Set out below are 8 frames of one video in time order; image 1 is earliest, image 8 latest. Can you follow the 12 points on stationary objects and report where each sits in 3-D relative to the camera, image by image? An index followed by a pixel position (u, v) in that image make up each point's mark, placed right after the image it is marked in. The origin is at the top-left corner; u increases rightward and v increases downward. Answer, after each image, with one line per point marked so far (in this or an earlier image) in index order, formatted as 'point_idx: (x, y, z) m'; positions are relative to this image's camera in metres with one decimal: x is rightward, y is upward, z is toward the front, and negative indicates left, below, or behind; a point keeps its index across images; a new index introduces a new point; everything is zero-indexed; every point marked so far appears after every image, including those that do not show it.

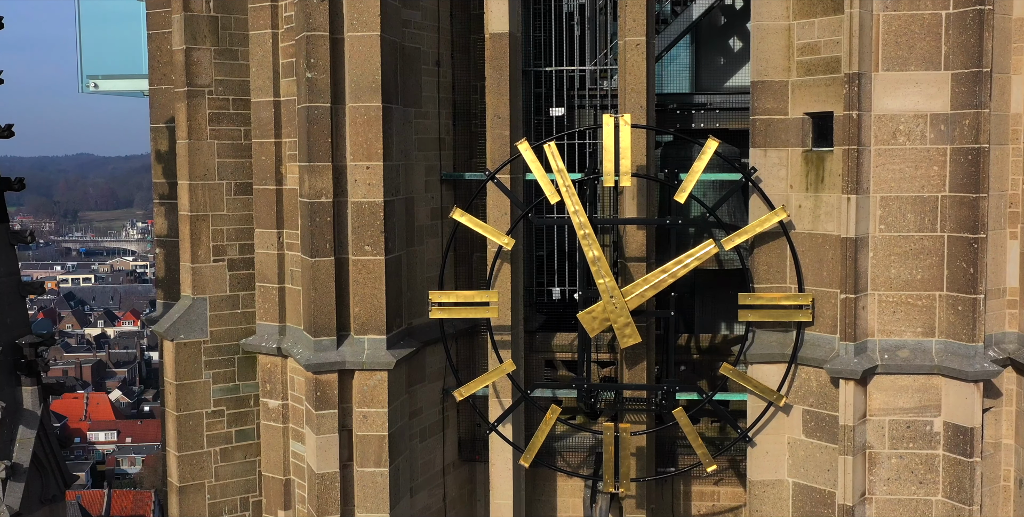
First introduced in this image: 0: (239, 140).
0: (-2.2, +1.0, +7.2) m
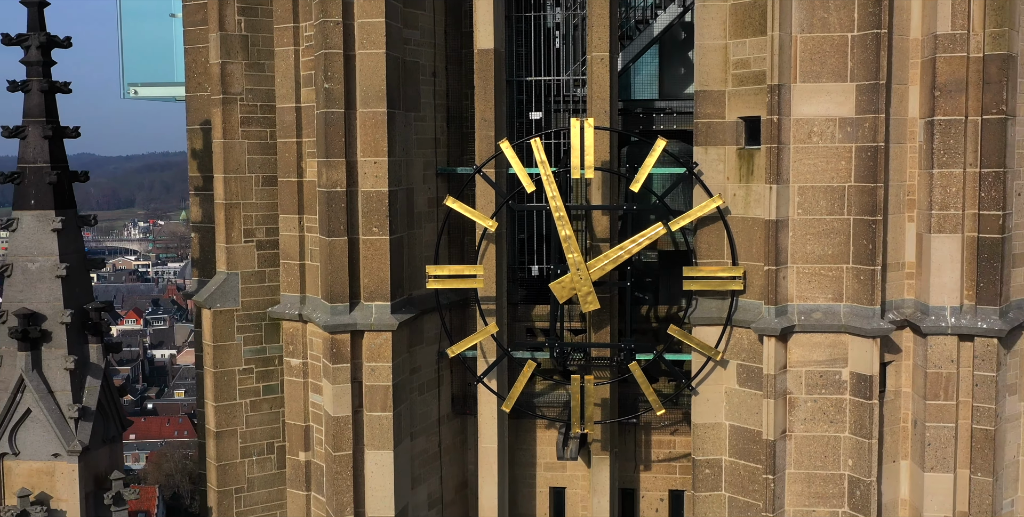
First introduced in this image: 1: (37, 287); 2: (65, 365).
0: (-2.4, +1.1, +8.5) m
1: (-4.0, -0.2, +7.6) m
2: (-3.8, -0.9, +7.5) m
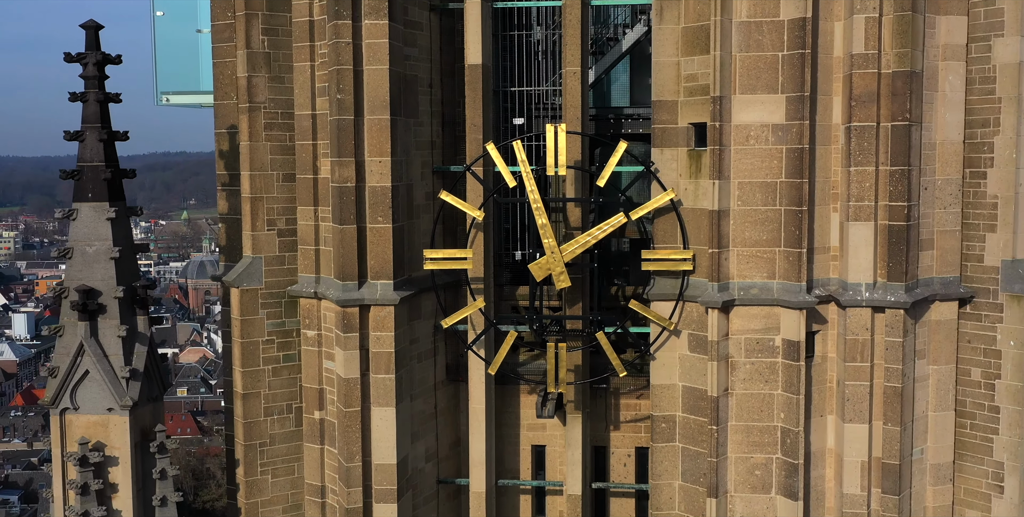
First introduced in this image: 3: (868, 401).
0: (-2.5, +1.3, +9.8) m
1: (-4.2, -0.1, +8.9) m
2: (-3.9, -0.7, +8.9) m
3: (+3.4, -1.4, +8.5) m
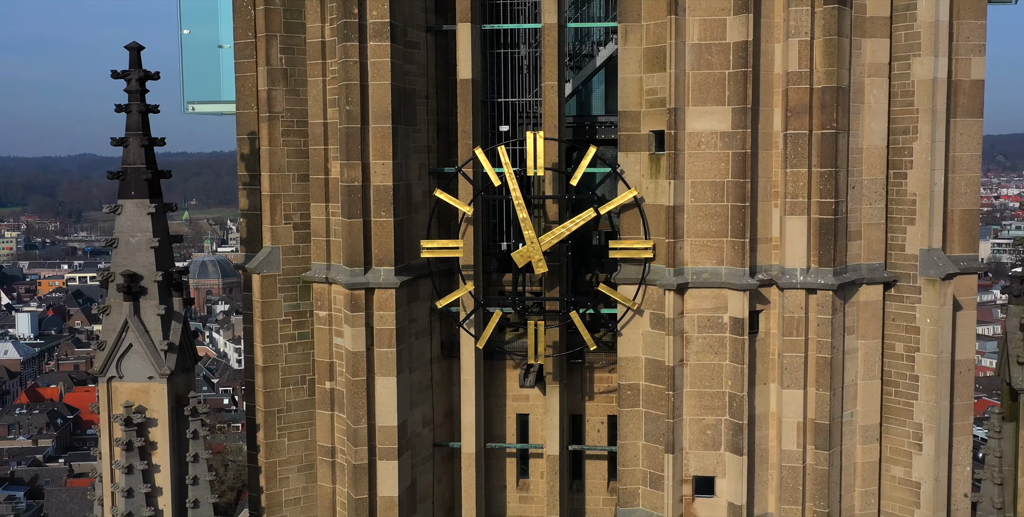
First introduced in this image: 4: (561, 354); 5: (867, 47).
0: (-2.7, +1.4, +11.2) m
1: (-4.4, 0.0, +10.3) m
2: (-4.1, -0.6, +10.3) m
3: (+3.3, -1.3, +9.9) m
4: (+0.6, -1.2, +11.0) m
5: (+4.0, +2.4, +10.0) m
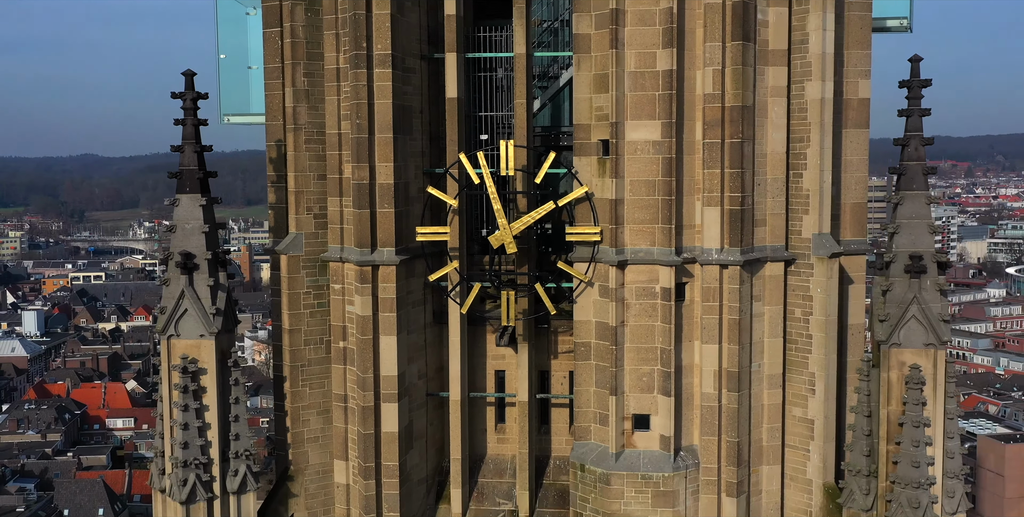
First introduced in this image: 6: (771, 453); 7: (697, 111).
0: (-3.0, +1.7, +13.8) m
1: (-4.7, +0.3, +13.0) m
2: (-4.4, -0.4, +12.9) m
3: (+2.9, -1.0, +12.5) m
4: (+0.3, -0.9, +13.6) m
5: (+3.7, +2.7, +12.6) m
6: (+3.8, -2.9, +13.0) m
7: (+2.6, +2.1, +12.5) m
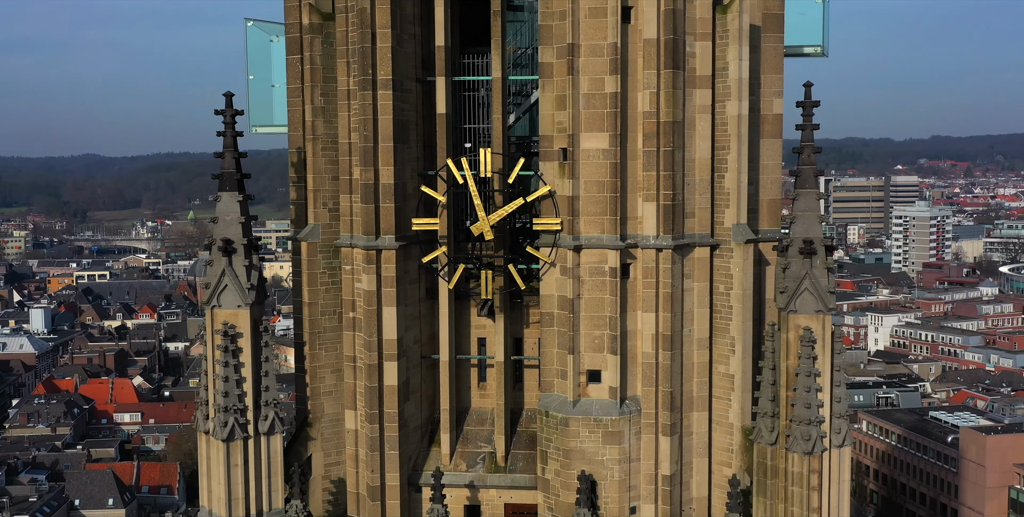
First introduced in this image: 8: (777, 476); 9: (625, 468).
0: (-3.4, +1.9, +16.9) m
1: (-5.1, +0.6, +16.0) m
2: (-4.9, -0.1, +15.9) m
3: (+2.5, -0.7, +15.6) m
4: (-0.1, -0.7, +16.7) m
5: (+3.3, +2.9, +15.6) m
6: (+3.4, -2.6, +16.0) m
7: (+2.2, +2.4, +15.6) m
8: (+4.5, -3.7, +14.9) m
9: (+2.0, -3.7, +15.7) m
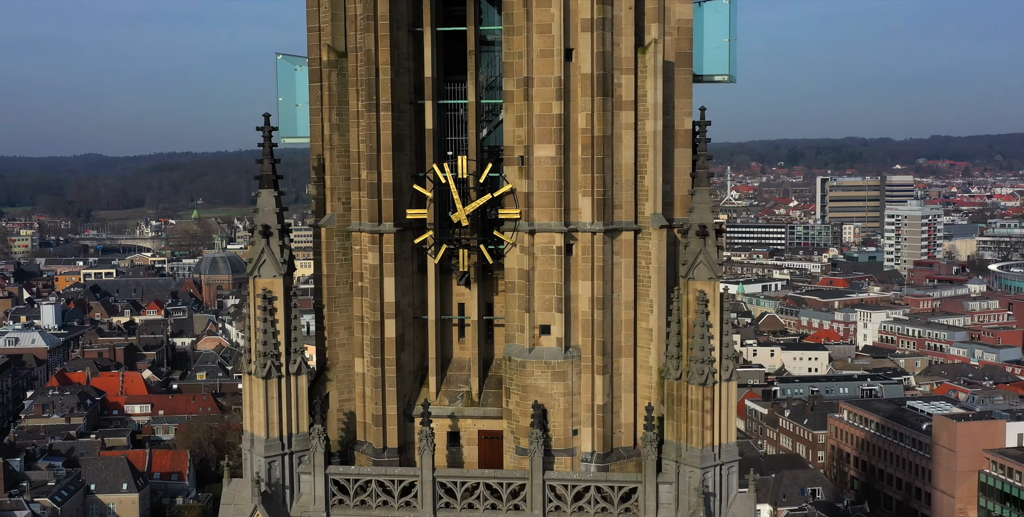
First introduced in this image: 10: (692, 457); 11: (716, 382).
0: (-4.1, +2.4, +21.8) m
1: (-5.8, +1.0, +20.9) m
2: (-5.5, +0.3, +20.9) m
3: (+1.8, -0.3, +20.5) m
4: (-0.8, -0.2, +21.6) m
5: (+2.6, +3.4, +20.6) m
6: (+2.7, -2.2, +20.9) m
7: (+1.5, +2.8, +20.5) m
8: (+3.8, -3.3, +19.9) m
9: (+1.3, -3.3, +20.6) m
10: (+4.0, -4.4, +19.7) m
11: (+4.5, -2.8, +19.6) m
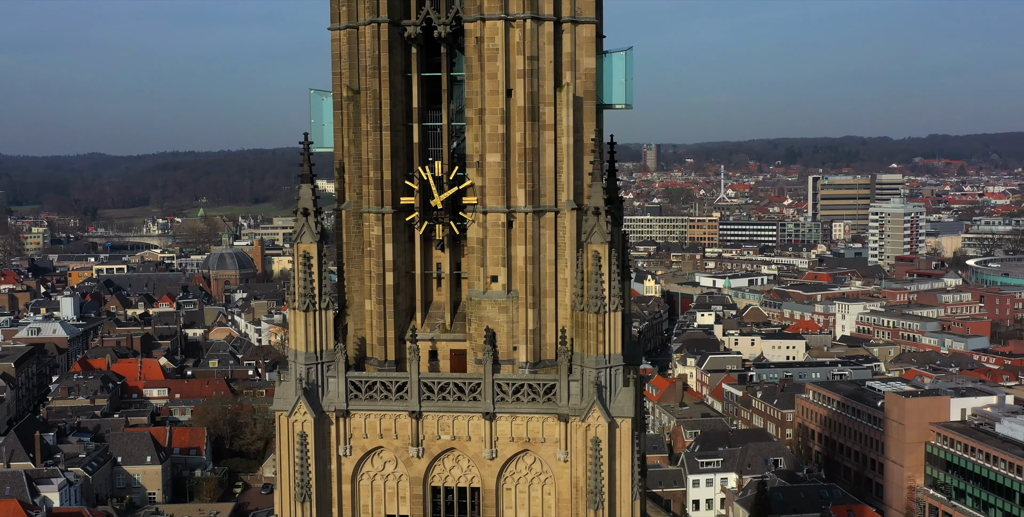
0: (-5.5, +3.3, +31.7) m
1: (-7.2, +2.0, +30.8) m
2: (-6.9, +1.3, +30.8) m
3: (+0.4, +0.7, +30.4) m
4: (-2.2, +0.7, +31.5) m
5: (+1.2, +4.3, +30.4) m
6: (+1.3, -1.2, +30.8) m
7: (+0.1, +3.8, +30.4) m
8: (+2.4, -2.3, +29.8) m
9: (-0.1, -2.3, +30.5) m
10: (+2.6, -3.5, +29.6) m
11: (+3.1, -1.8, +29.5) m
